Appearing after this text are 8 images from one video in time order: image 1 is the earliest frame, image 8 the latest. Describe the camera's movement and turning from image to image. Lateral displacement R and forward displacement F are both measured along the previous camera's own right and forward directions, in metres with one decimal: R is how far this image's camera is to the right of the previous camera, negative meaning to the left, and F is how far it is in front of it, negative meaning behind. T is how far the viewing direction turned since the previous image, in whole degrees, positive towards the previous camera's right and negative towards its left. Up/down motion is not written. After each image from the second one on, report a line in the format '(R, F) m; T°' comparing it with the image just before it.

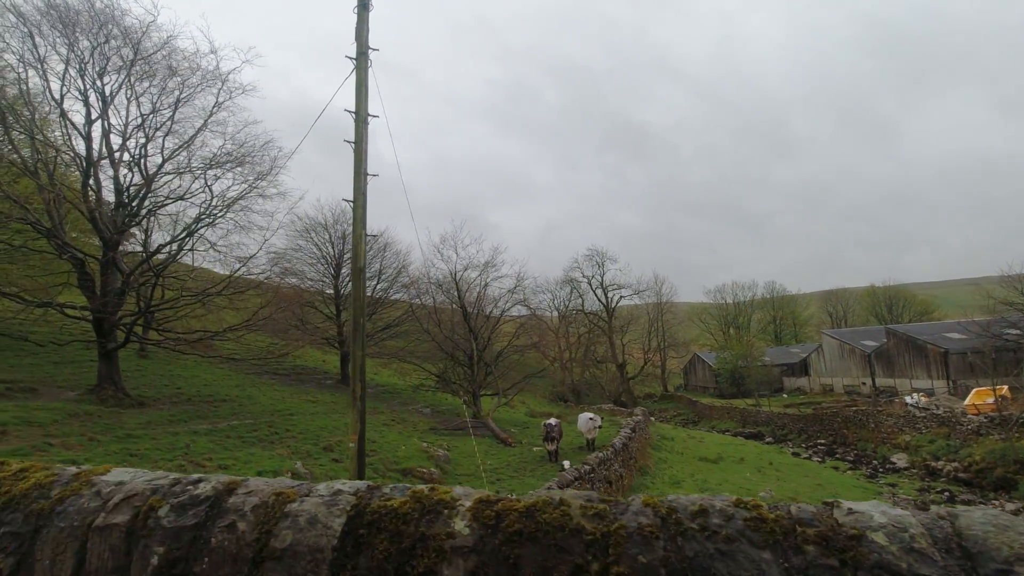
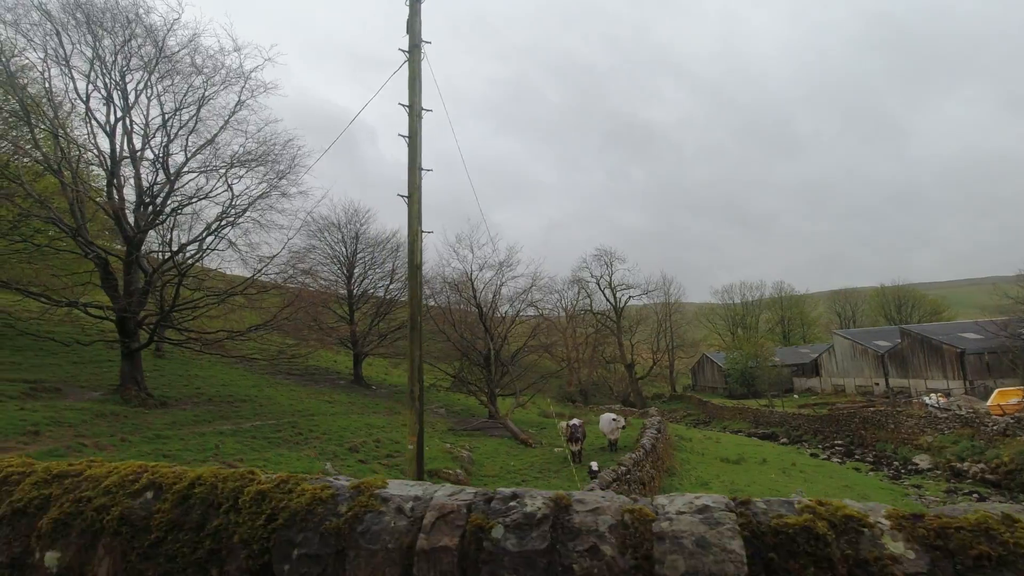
(-0.7, +0.2) m; 0°
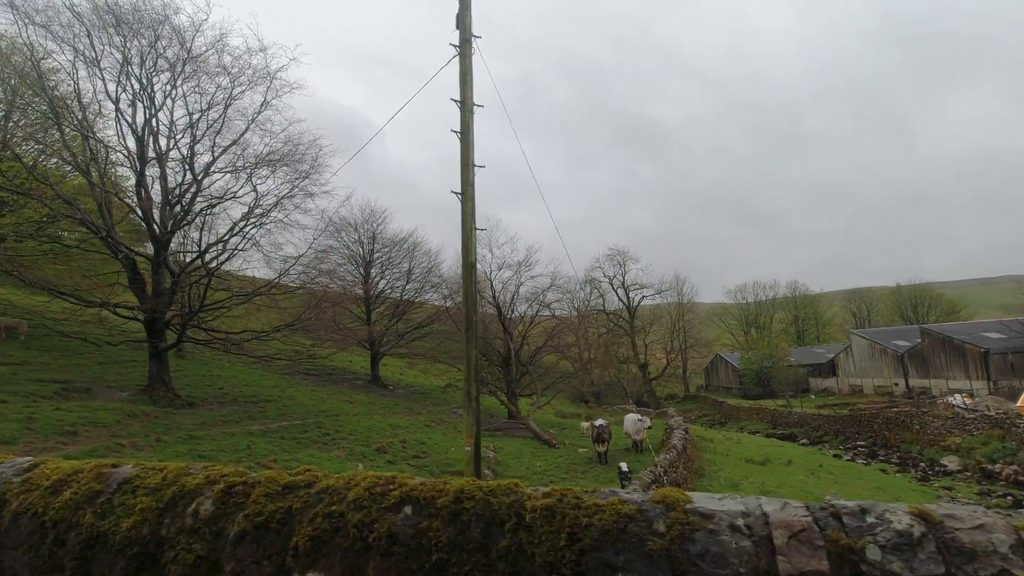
(-0.6, +0.1) m; -1°
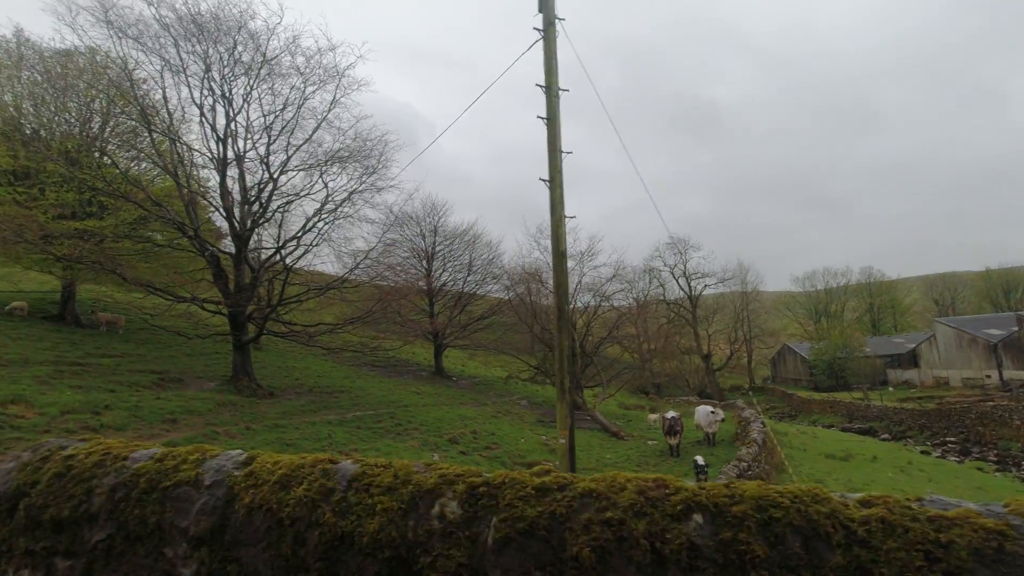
(-0.5, +0.1) m; -6°
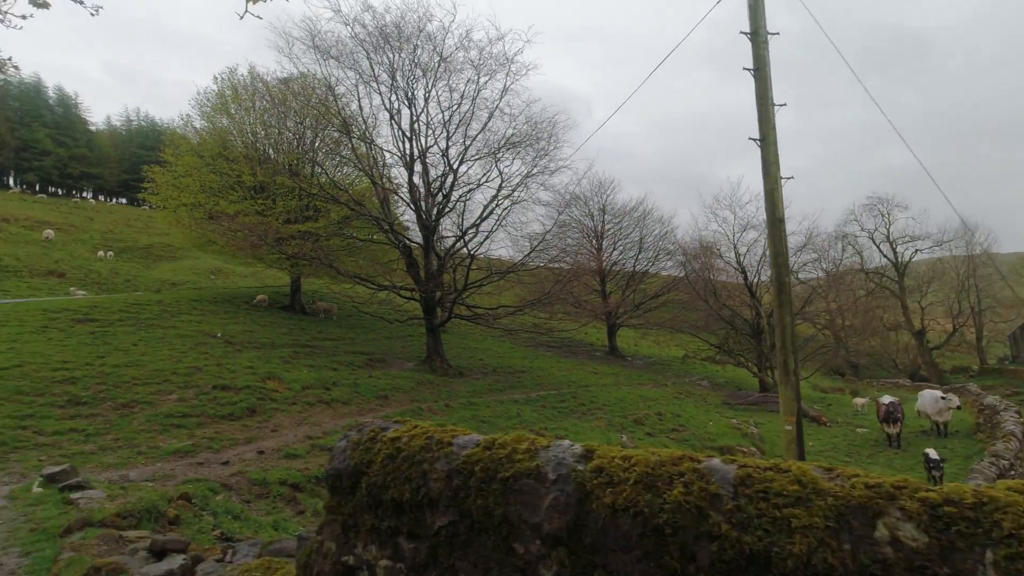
(-0.5, +0.2) m; -16°
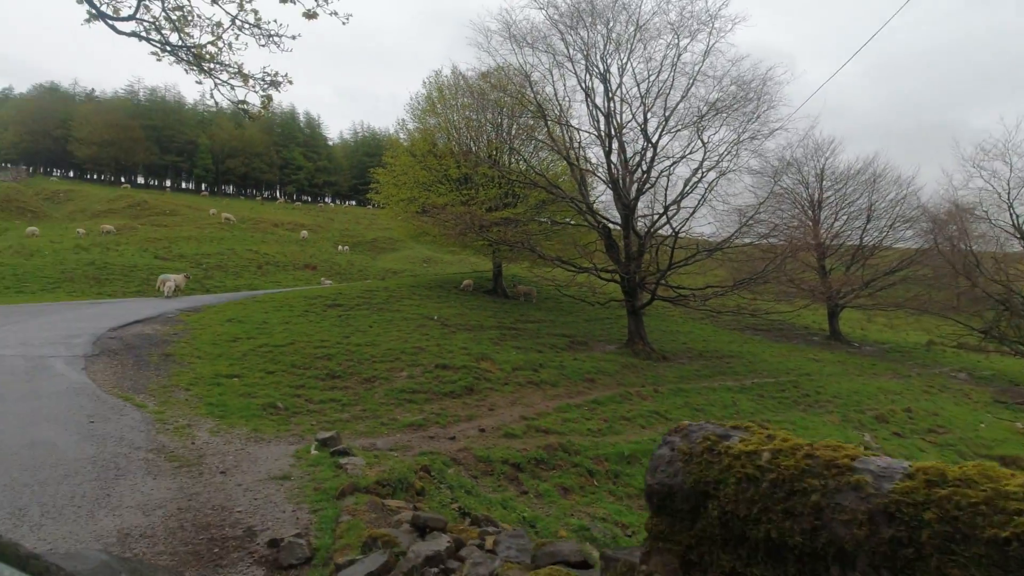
(-0.4, +0.3) m; -19°
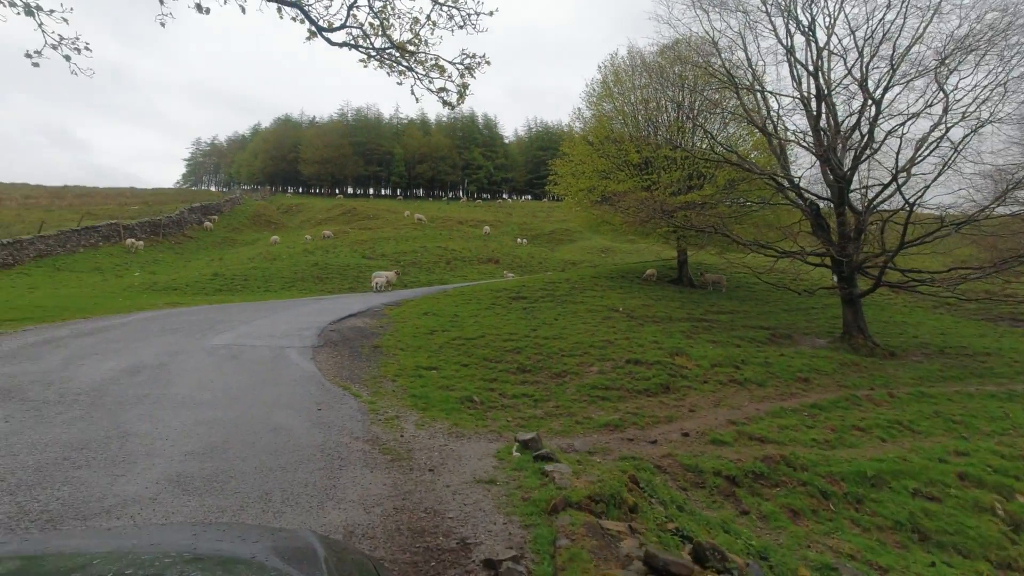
(-0.4, +0.5) m; -17°
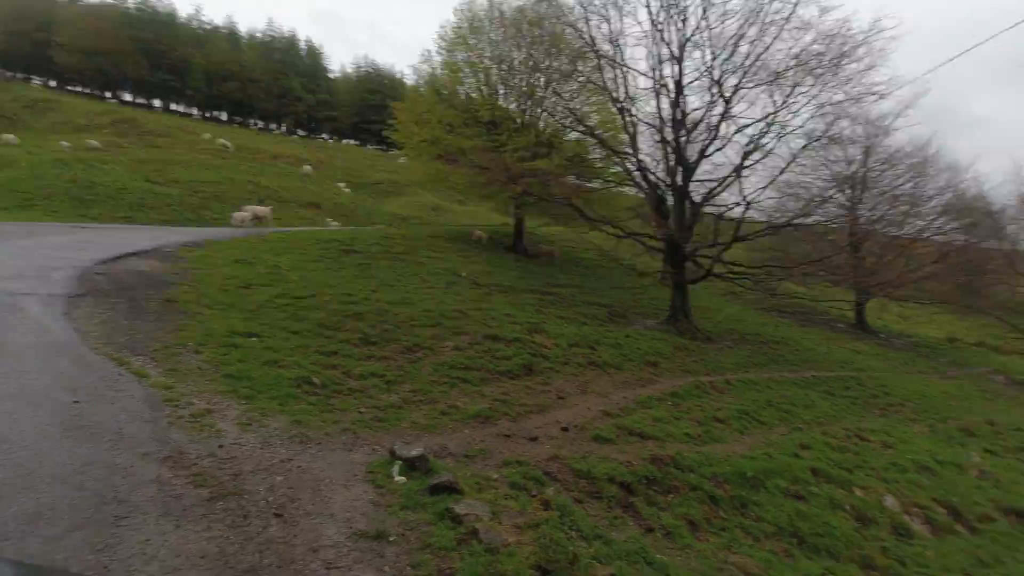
(-0.6, +1.7) m; +19°
